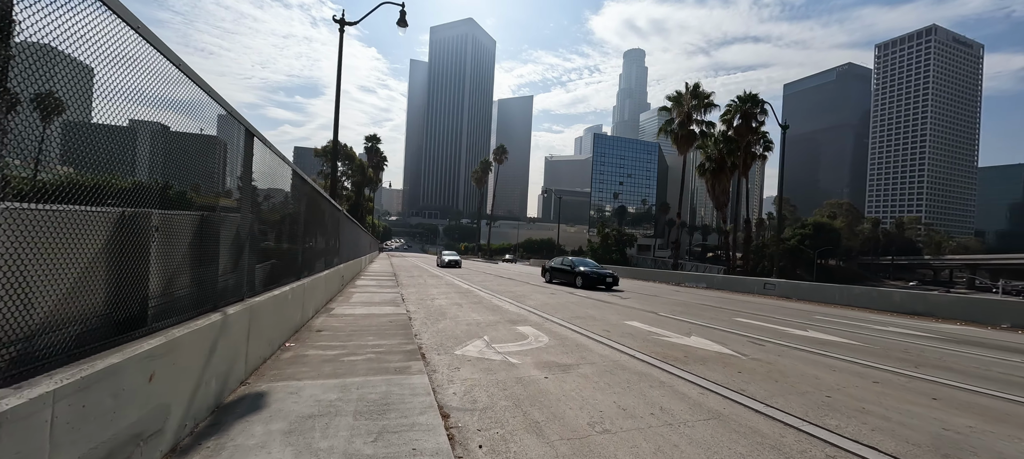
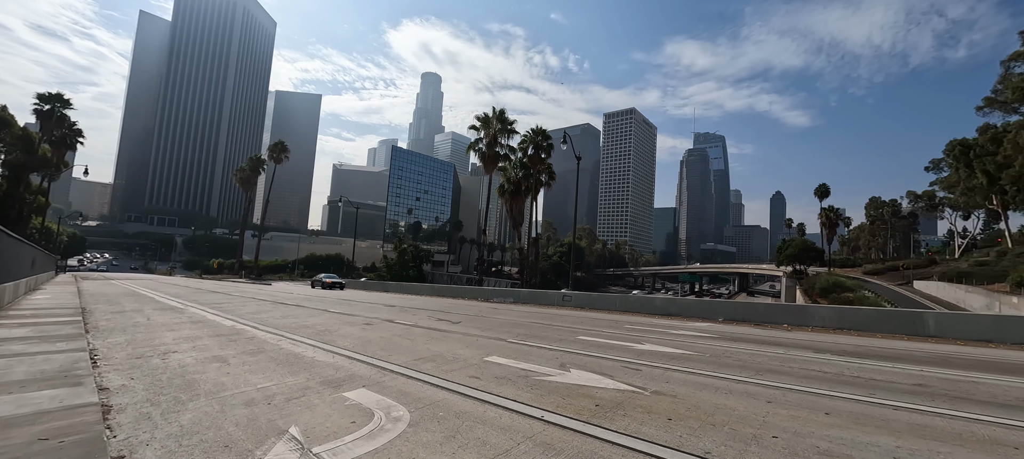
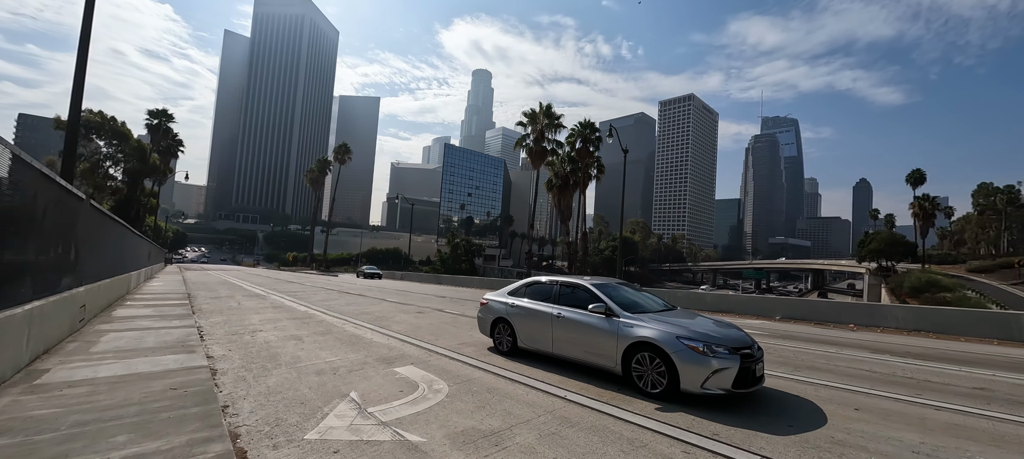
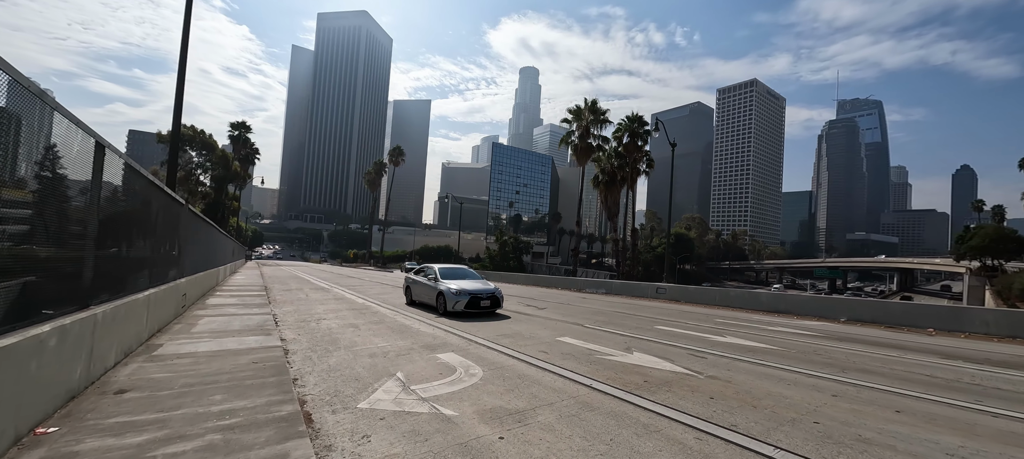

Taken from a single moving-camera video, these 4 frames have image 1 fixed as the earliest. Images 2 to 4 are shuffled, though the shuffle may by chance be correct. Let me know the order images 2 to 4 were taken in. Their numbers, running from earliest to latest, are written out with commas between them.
4, 3, 2
